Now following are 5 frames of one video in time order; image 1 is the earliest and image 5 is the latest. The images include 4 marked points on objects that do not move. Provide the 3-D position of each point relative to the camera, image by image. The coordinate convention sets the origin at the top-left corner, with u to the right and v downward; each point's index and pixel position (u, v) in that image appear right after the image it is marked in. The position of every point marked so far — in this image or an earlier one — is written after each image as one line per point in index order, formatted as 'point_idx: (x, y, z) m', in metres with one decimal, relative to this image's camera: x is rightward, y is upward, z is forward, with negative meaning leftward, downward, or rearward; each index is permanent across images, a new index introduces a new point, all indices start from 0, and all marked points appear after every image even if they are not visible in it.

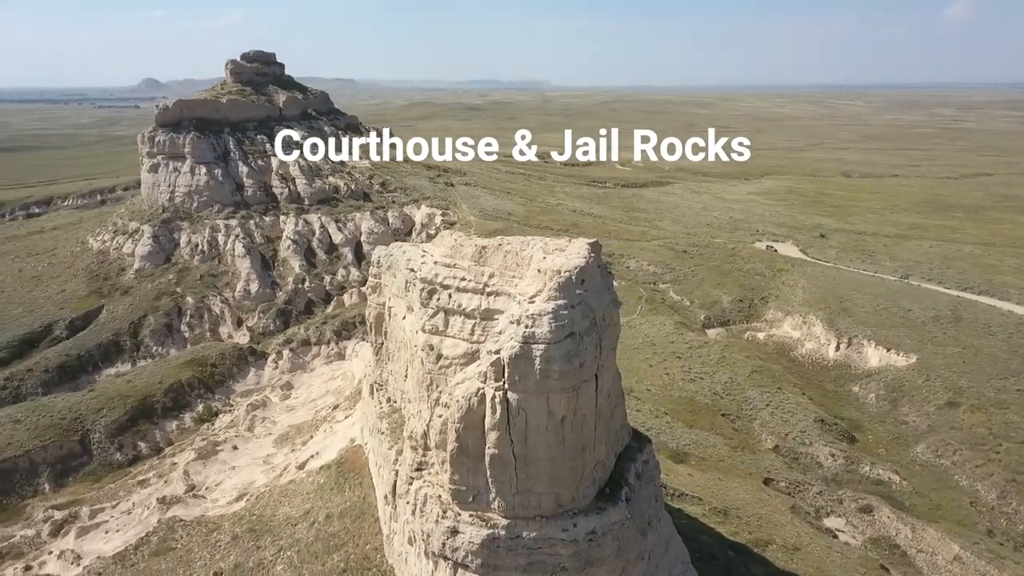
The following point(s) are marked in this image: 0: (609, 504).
0: (+1.7, -3.7, +14.2) m
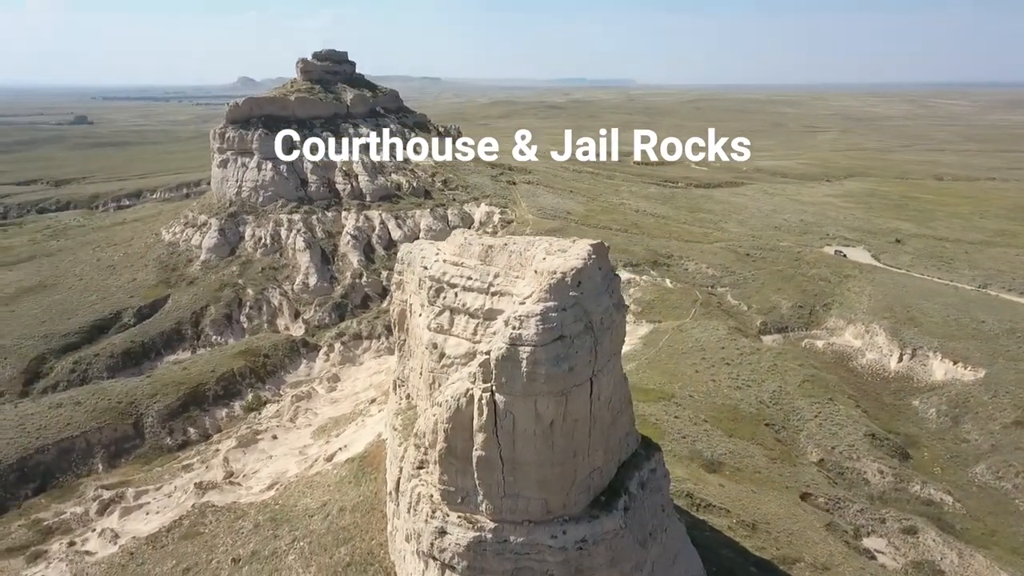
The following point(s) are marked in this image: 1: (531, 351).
0: (+1.5, -3.8, +13.8) m
1: (+0.3, -1.0, +12.5) m
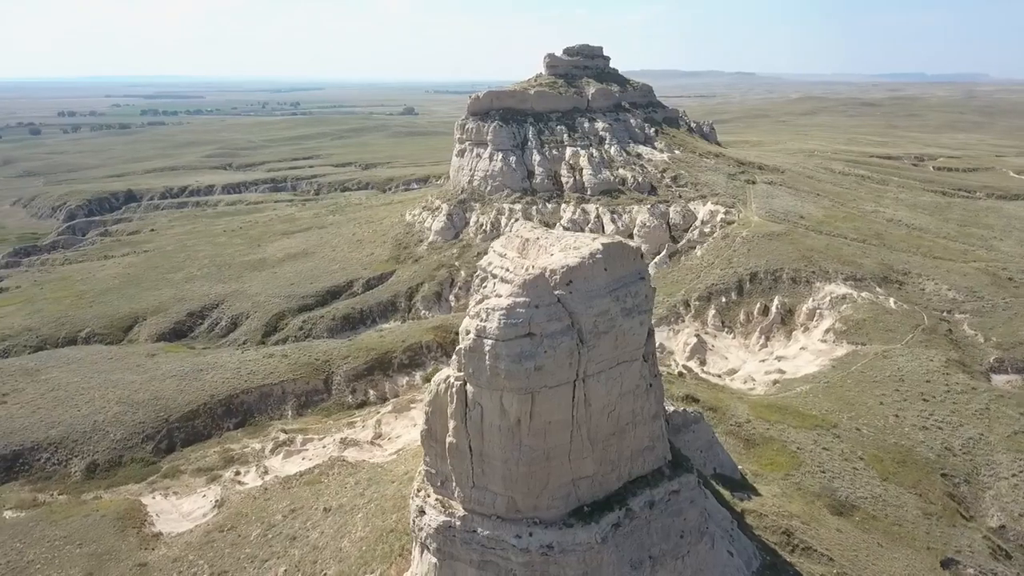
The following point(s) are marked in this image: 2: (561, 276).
0: (+1.1, -3.8, +13.3) m
1: (-0.3, -0.9, +12.4) m
2: (+0.8, +0.2, +12.9) m
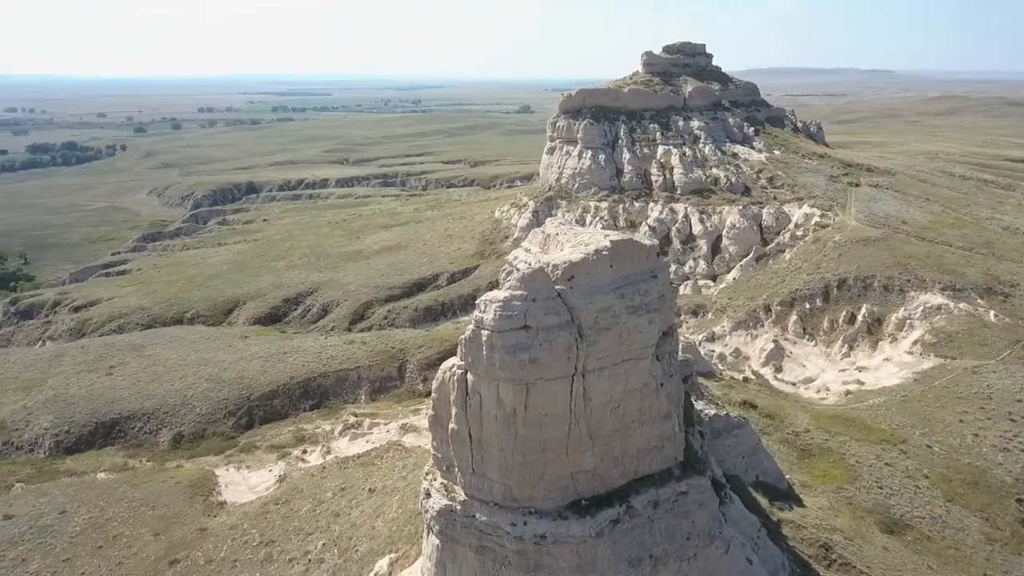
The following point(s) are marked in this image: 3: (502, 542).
0: (+1.0, -3.7, +13.4) m
1: (-0.3, -0.7, +12.7) m
2: (+0.8, +0.3, +13.1) m
3: (-0.2, -4.2, +13.4) m
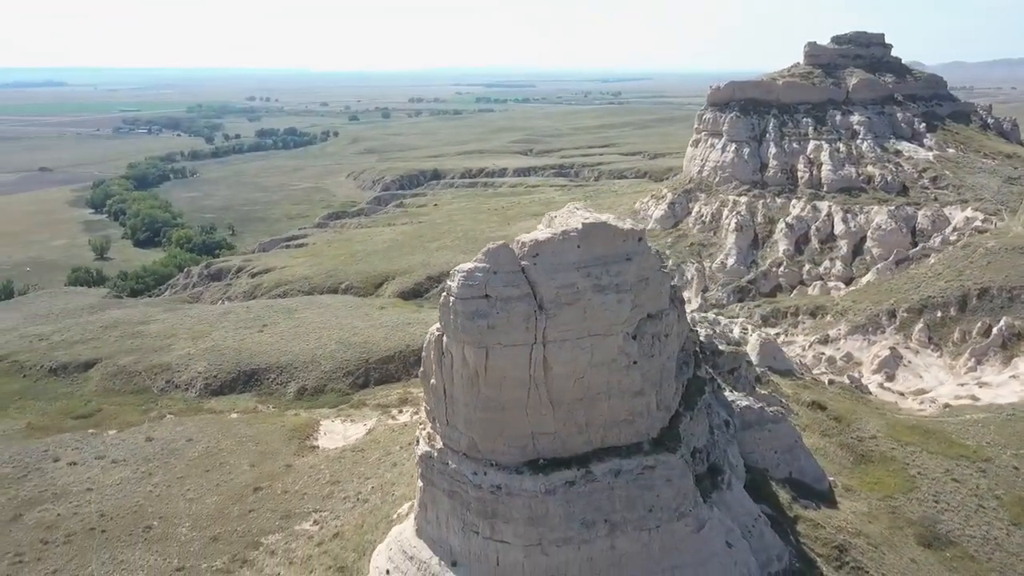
0: (+0.4, -3.3, +14.6) m
1: (-1.0, -0.2, +14.2) m
2: (+0.3, +0.7, +14.3) m
3: (-0.9, -3.7, +14.9) m
